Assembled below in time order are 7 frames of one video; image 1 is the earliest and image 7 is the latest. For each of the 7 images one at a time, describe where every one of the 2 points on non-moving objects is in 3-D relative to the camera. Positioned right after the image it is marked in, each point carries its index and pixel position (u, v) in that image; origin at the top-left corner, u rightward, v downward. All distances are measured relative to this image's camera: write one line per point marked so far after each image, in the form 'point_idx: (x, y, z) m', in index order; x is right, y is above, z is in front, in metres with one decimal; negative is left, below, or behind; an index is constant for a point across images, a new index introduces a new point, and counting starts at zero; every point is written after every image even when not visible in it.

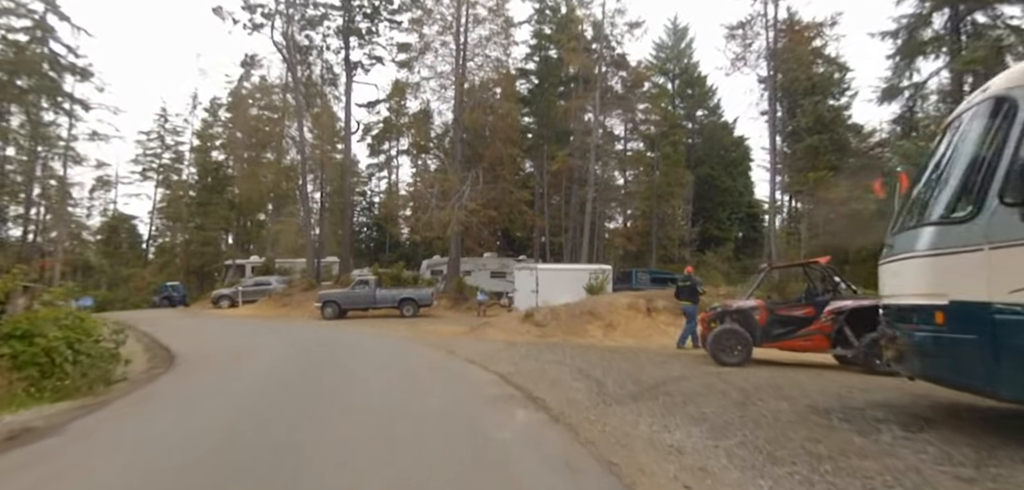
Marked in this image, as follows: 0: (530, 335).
0: (+0.6, -2.7, +16.4) m
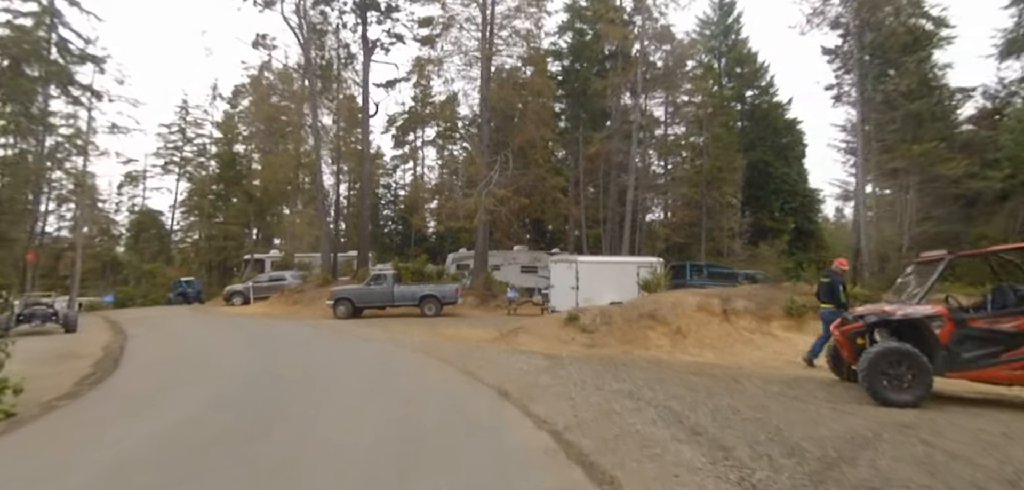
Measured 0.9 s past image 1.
0: (+1.5, -2.4, +12.8) m
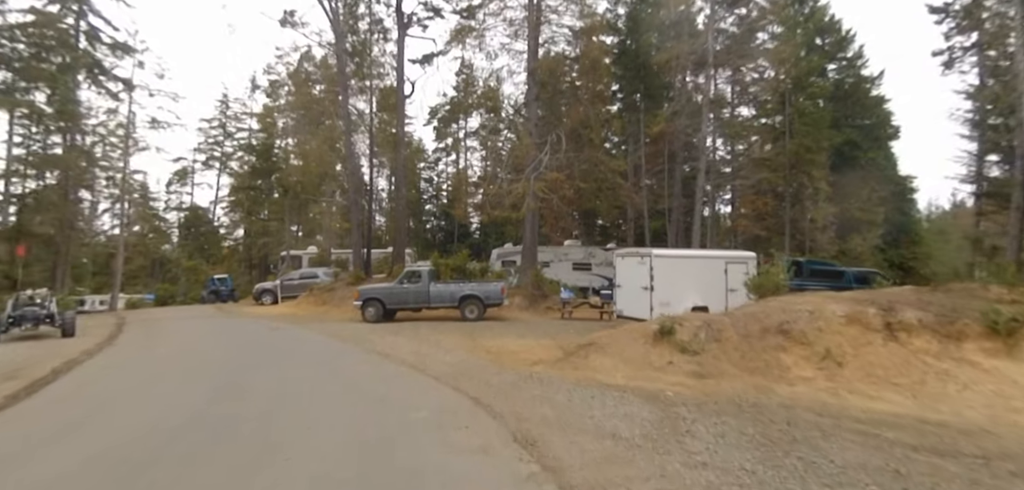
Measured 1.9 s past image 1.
0: (+2.7, -2.1, +8.8) m
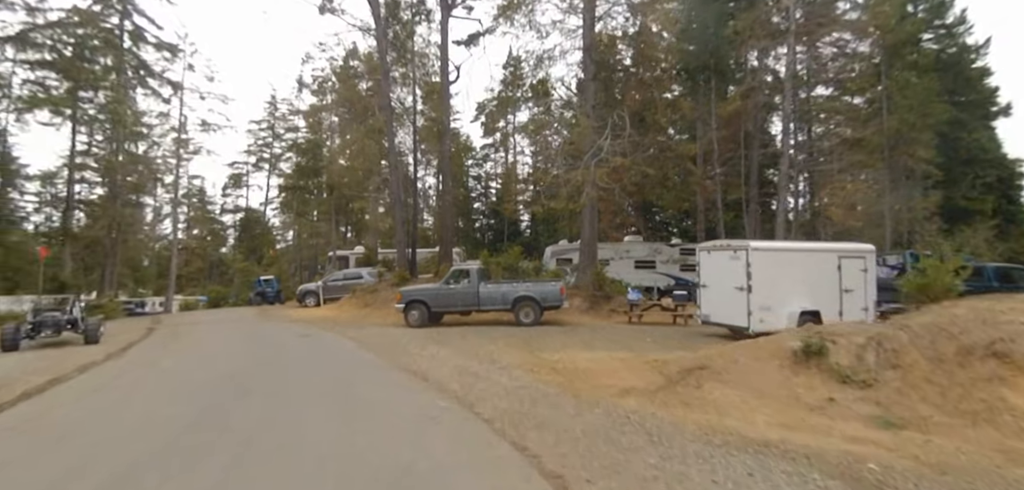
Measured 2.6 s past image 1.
0: (+3.7, -1.9, +5.9) m
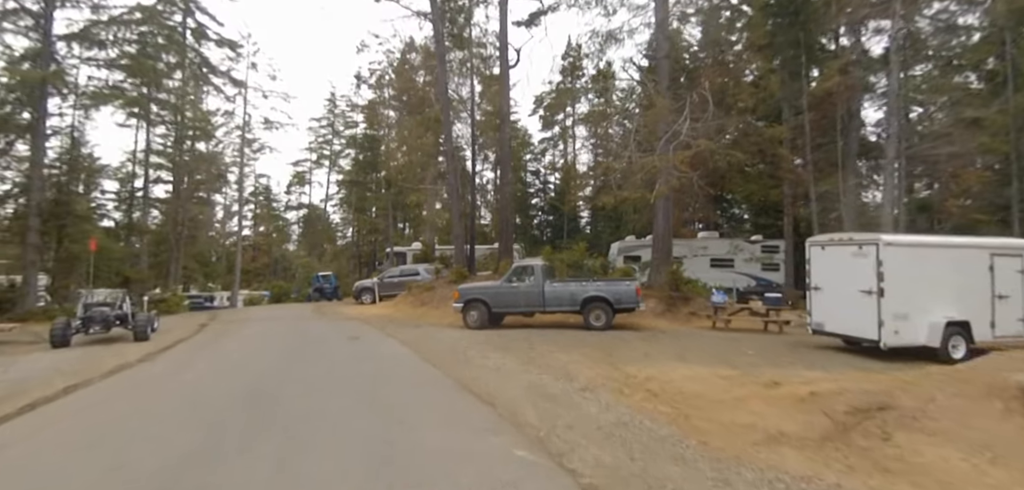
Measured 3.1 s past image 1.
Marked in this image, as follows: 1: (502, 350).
0: (+4.5, -1.8, +3.6) m
1: (-0.2, -2.3, +11.5) m
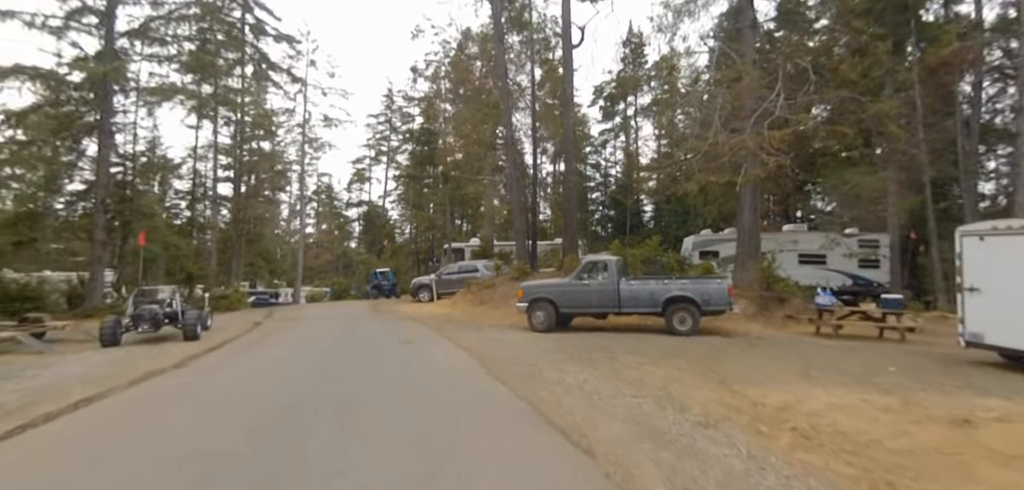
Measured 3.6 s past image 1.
0: (+5.1, -1.7, +1.4) m
1: (+1.2, -2.1, +9.7) m
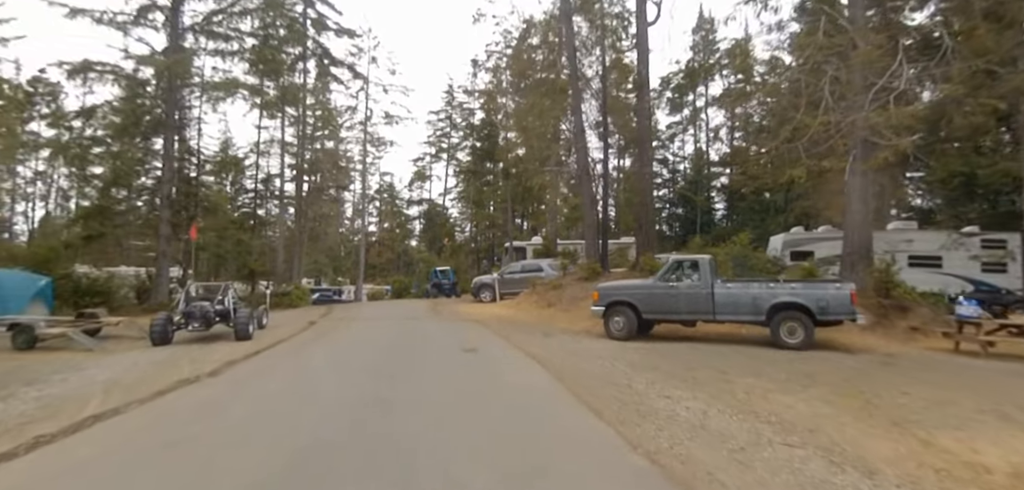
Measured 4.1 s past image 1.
0: (+5.4, -1.6, -0.8) m
1: (+2.5, -2.1, +7.8) m
